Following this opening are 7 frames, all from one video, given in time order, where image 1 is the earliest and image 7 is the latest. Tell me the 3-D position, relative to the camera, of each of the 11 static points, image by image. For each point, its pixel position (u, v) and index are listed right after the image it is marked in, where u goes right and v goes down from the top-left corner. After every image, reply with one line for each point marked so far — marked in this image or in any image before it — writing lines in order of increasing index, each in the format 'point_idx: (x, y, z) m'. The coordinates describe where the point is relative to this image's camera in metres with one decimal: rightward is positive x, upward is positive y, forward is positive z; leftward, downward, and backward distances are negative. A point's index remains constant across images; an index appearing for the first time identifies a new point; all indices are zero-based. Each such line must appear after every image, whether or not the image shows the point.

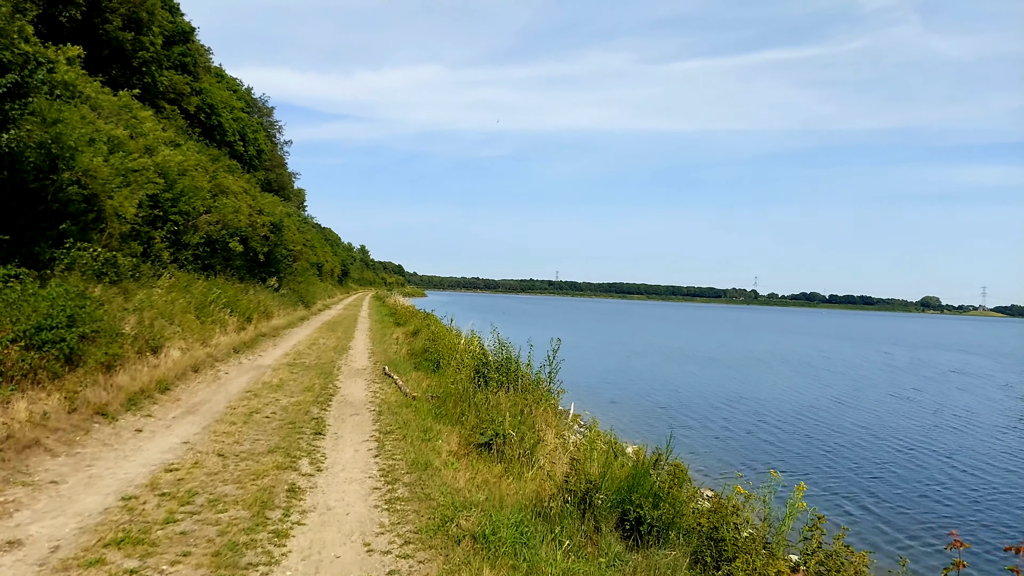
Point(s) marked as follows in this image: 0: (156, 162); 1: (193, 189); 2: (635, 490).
0: (-9.5, +3.3, +17.4) m
1: (-9.3, +2.9, +19.1) m
2: (+1.0, -1.7, +5.3) m
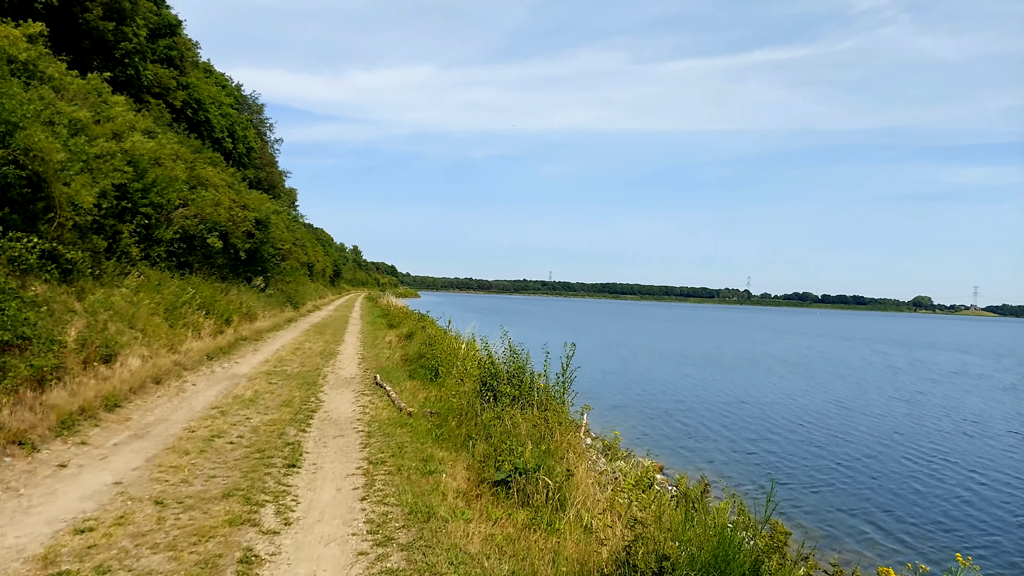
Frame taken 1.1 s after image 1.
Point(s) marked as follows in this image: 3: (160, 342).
0: (-9.4, +3.4, +15.8) m
1: (-9.2, +2.9, +17.6) m
2: (+1.3, -1.7, +3.9) m
3: (-6.6, -1.0, +12.2) m
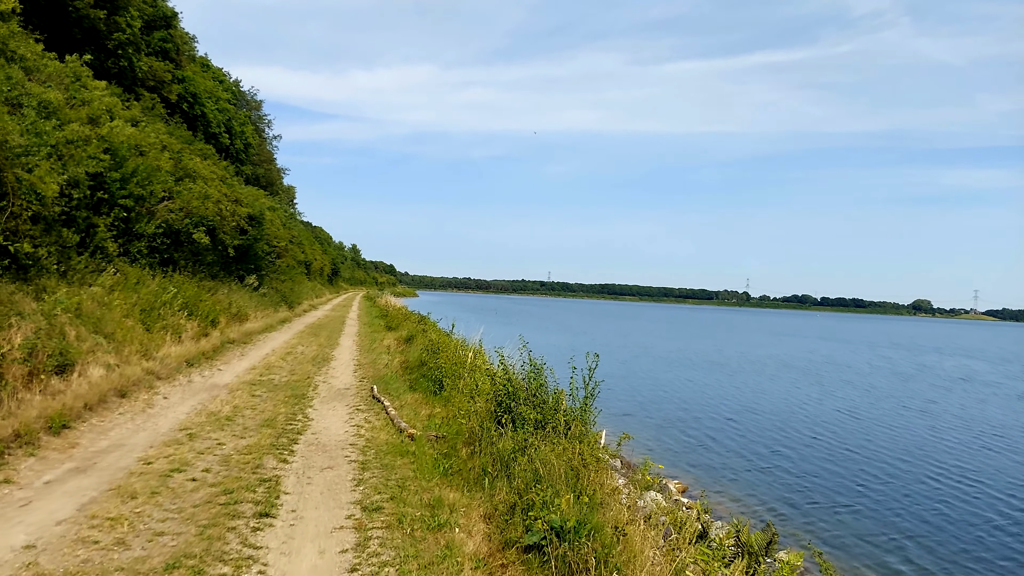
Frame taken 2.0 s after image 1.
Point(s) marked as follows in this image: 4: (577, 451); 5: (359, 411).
0: (-9.1, +3.4, +14.5) m
1: (-9.0, +2.9, +16.3) m
2: (+1.5, -1.7, +2.6) m
3: (-6.4, -1.0, +10.9) m
4: (+0.6, -1.6, +6.2) m
5: (-2.2, -1.8, +9.5) m
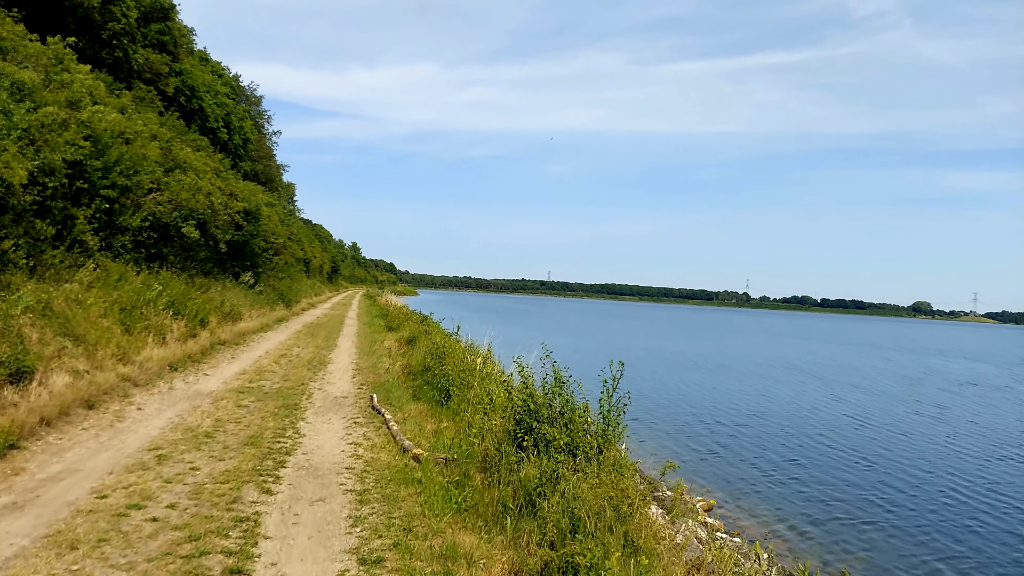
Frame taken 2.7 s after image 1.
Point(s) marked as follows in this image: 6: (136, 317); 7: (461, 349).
0: (-8.9, +3.5, +13.5) m
1: (-8.8, +3.0, +15.3) m
2: (+1.7, -1.7, +1.6) m
3: (-6.1, -1.0, +9.9) m
4: (+0.8, -1.6, +5.2) m
5: (-2.0, -1.8, +8.5) m
6: (-7.0, -0.5, +12.2) m
7: (-1.0, -1.2, +12.9) m
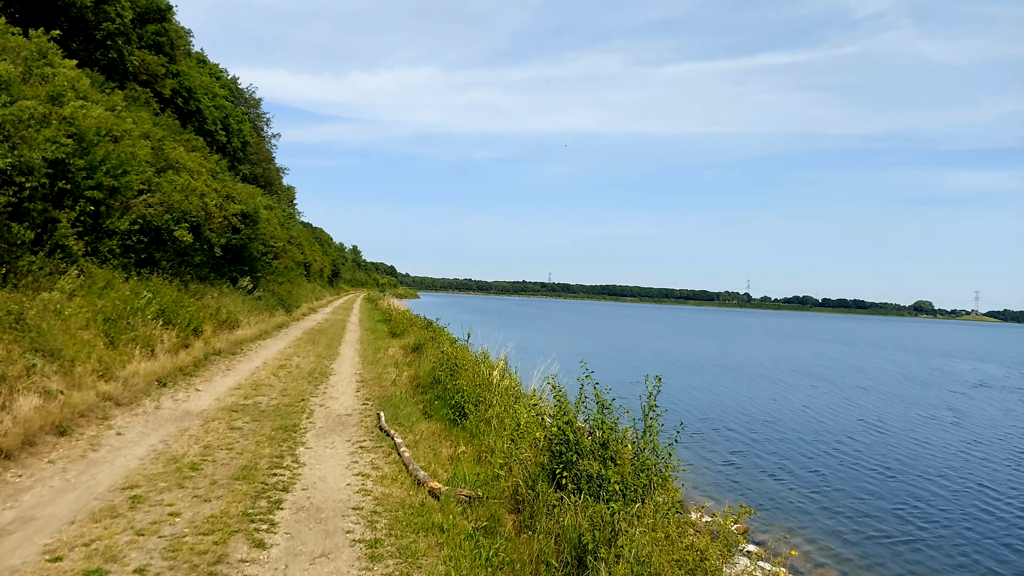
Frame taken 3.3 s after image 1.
0: (-8.6, +3.3, +12.6) m
1: (-8.5, +2.8, +14.3) m
2: (+2.0, -1.8, +0.7) m
3: (-5.9, -1.1, +9.0) m
4: (+1.1, -1.6, +4.3) m
5: (-1.7, -1.9, +7.6) m
6: (-6.7, -0.7, +11.2) m
7: (-0.7, -1.3, +12.0) m
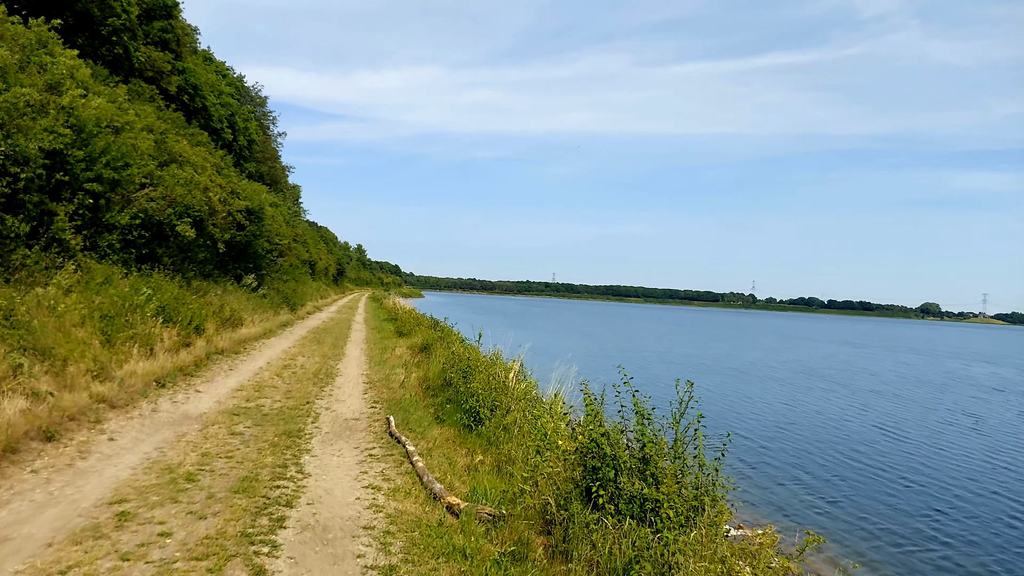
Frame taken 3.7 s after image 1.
0: (-8.3, +3.4, +12.1) m
1: (-8.2, +2.9, +13.9) m
2: (+2.2, -1.7, +0.1) m
3: (-5.6, -1.0, +8.5) m
4: (+1.3, -1.6, +3.7) m
5: (-1.5, -1.8, +7.1) m
6: (-6.4, -0.6, +10.7) m
7: (-0.5, -1.3, +11.5) m
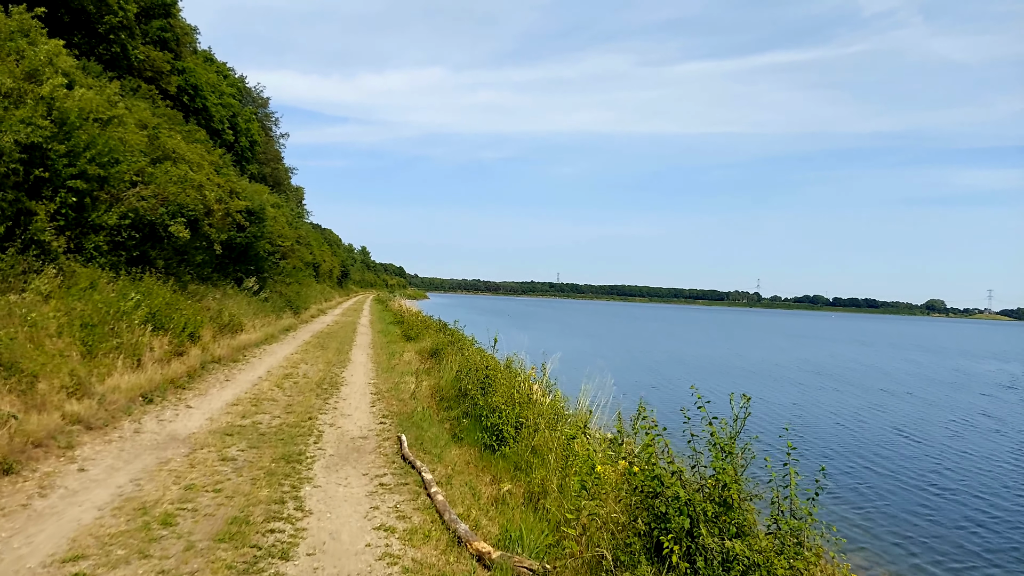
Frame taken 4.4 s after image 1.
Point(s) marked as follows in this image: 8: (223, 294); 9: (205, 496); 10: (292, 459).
0: (-8.0, +3.3, +11.2) m
1: (-7.9, +2.8, +12.9) m
2: (+2.4, -1.7, -0.9) m
3: (-5.3, -1.1, +7.6) m
4: (+1.6, -1.6, +2.7) m
5: (-1.2, -1.9, +6.1) m
6: (-6.1, -0.7, +9.8) m
7: (-0.1, -1.3, +10.5) m
8: (-8.7, -0.2, +19.7) m
9: (-2.6, -1.8, +5.6) m
10: (-2.3, -1.8, +6.9) m
